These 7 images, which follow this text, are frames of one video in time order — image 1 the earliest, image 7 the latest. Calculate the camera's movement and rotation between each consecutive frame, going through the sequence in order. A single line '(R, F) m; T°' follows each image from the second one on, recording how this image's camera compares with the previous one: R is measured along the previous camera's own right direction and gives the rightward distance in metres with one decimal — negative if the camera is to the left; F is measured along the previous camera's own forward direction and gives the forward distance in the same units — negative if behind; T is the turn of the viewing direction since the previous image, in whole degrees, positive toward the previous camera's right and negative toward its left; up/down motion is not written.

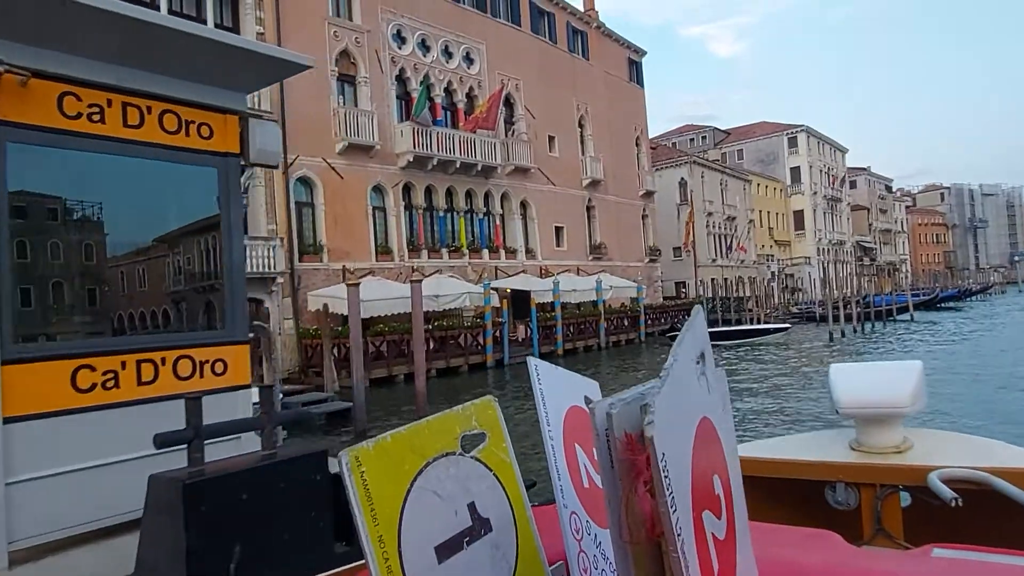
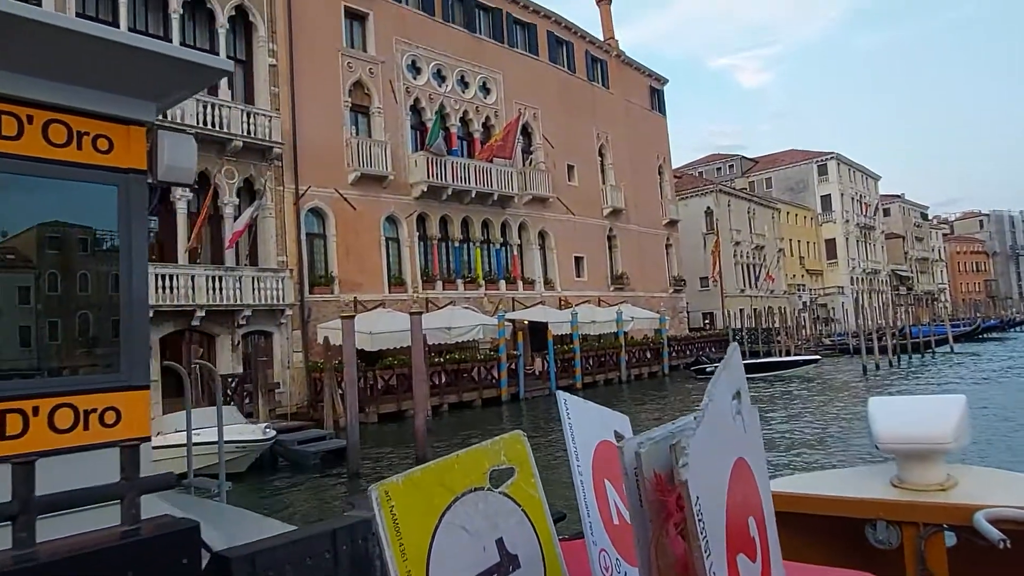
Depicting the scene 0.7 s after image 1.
(+0.4, +0.6) m; -2°
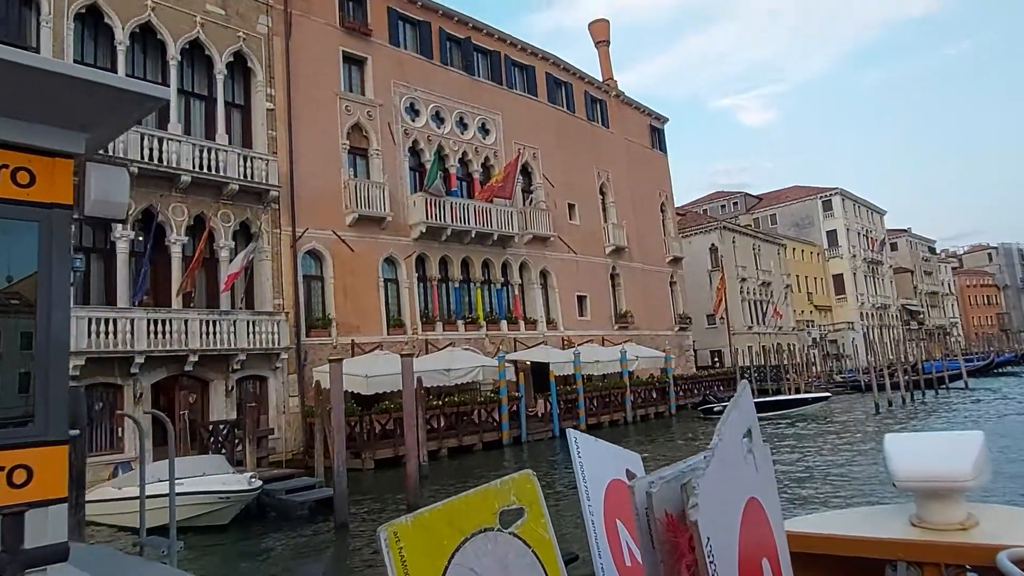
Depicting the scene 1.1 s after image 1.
(+0.2, +0.3) m; -1°
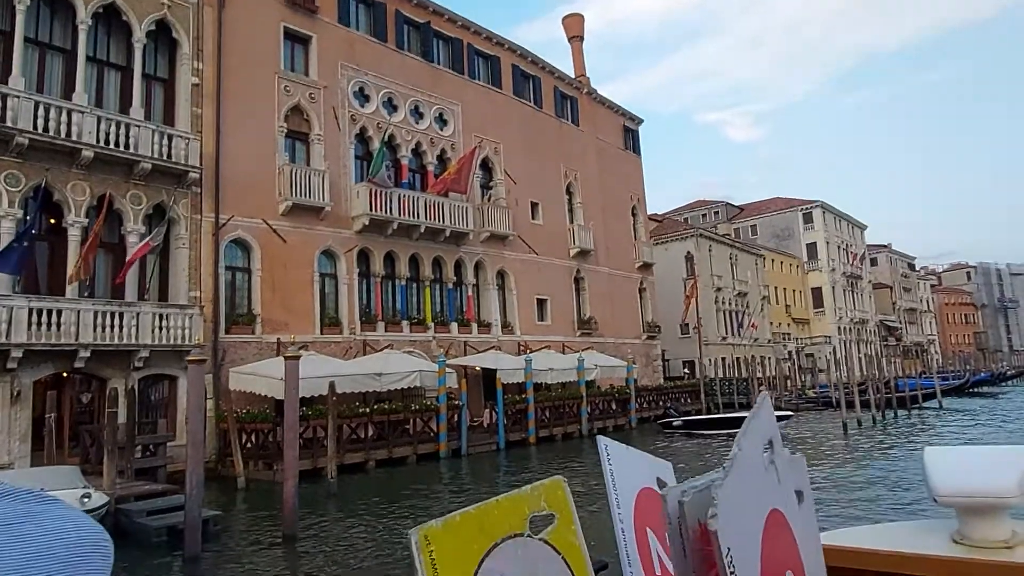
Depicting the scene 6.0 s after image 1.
(+1.1, +1.6) m; +1°
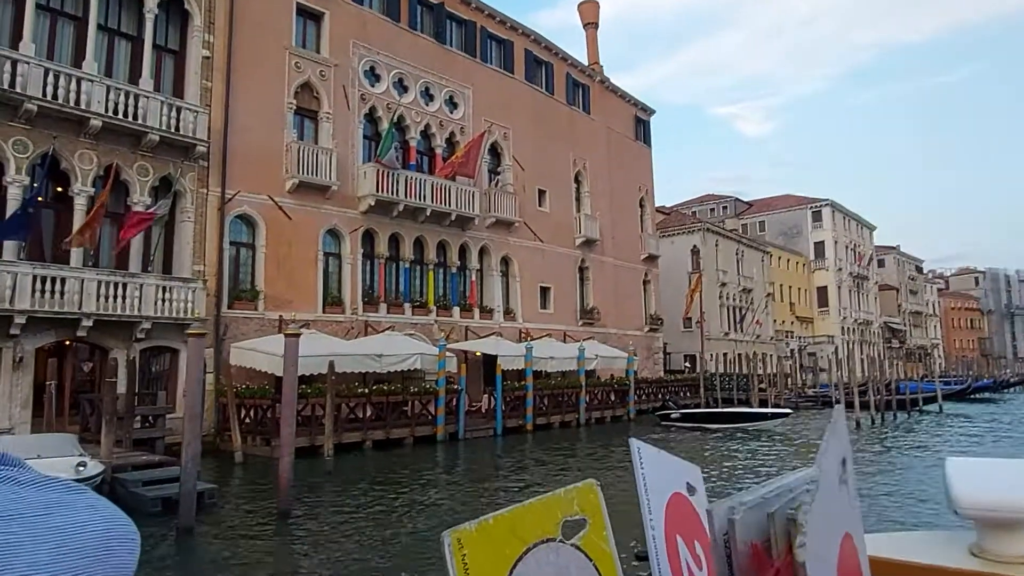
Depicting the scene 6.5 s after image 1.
(0.0, 0.0) m; 0°
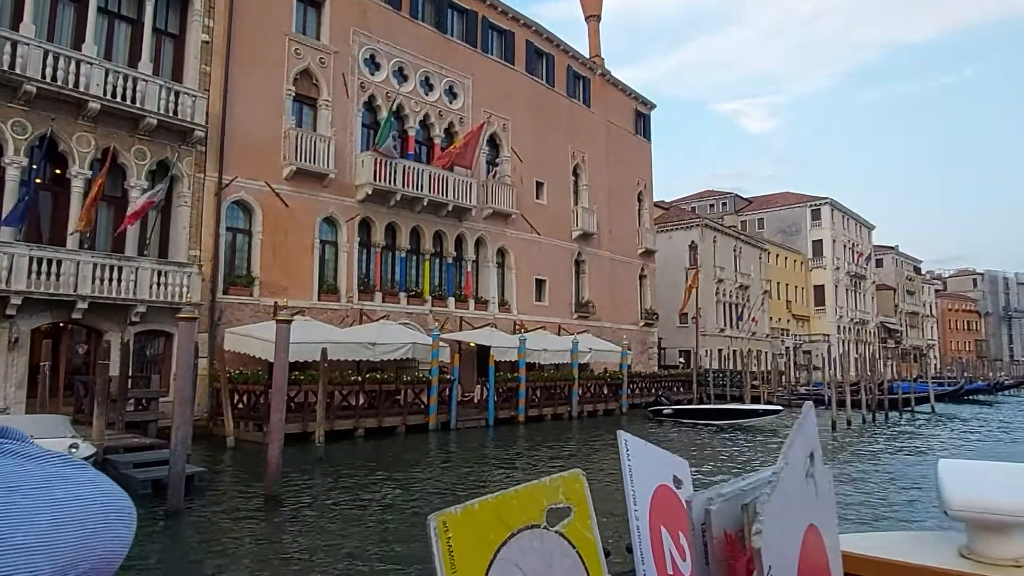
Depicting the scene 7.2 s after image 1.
(+0.1, -0.1) m; 0°
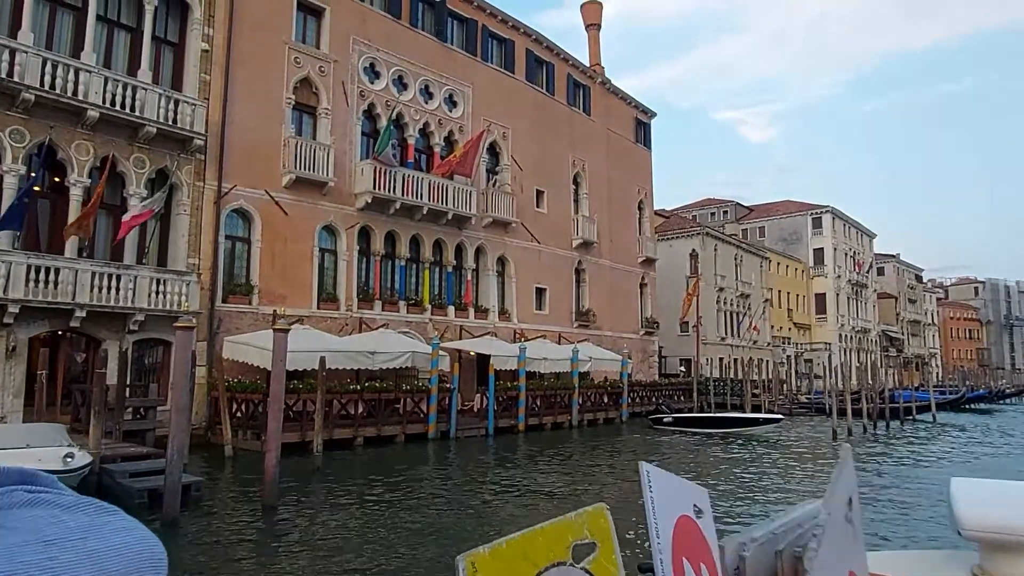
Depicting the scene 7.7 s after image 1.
(0.0, +0.1) m; 0°
